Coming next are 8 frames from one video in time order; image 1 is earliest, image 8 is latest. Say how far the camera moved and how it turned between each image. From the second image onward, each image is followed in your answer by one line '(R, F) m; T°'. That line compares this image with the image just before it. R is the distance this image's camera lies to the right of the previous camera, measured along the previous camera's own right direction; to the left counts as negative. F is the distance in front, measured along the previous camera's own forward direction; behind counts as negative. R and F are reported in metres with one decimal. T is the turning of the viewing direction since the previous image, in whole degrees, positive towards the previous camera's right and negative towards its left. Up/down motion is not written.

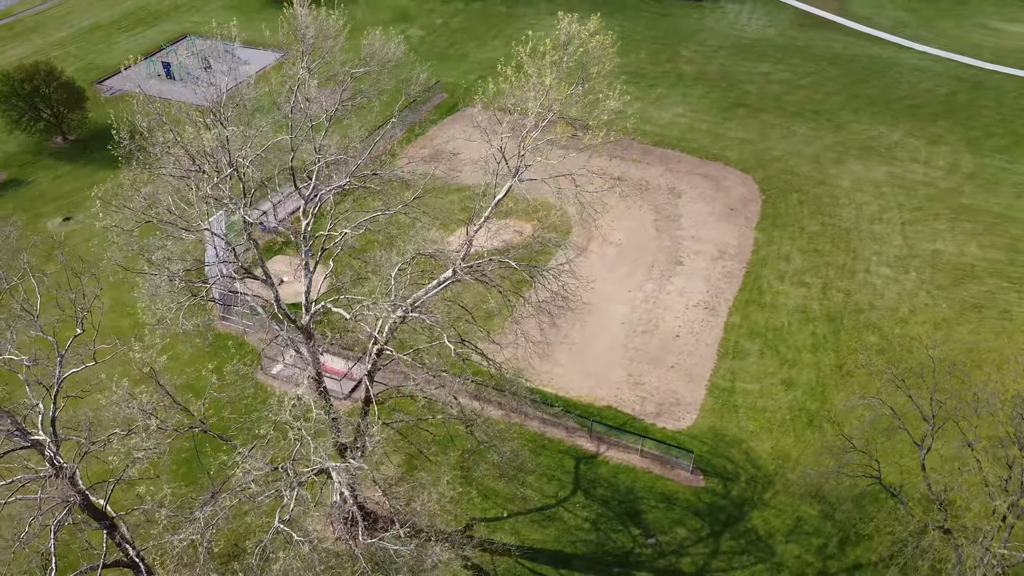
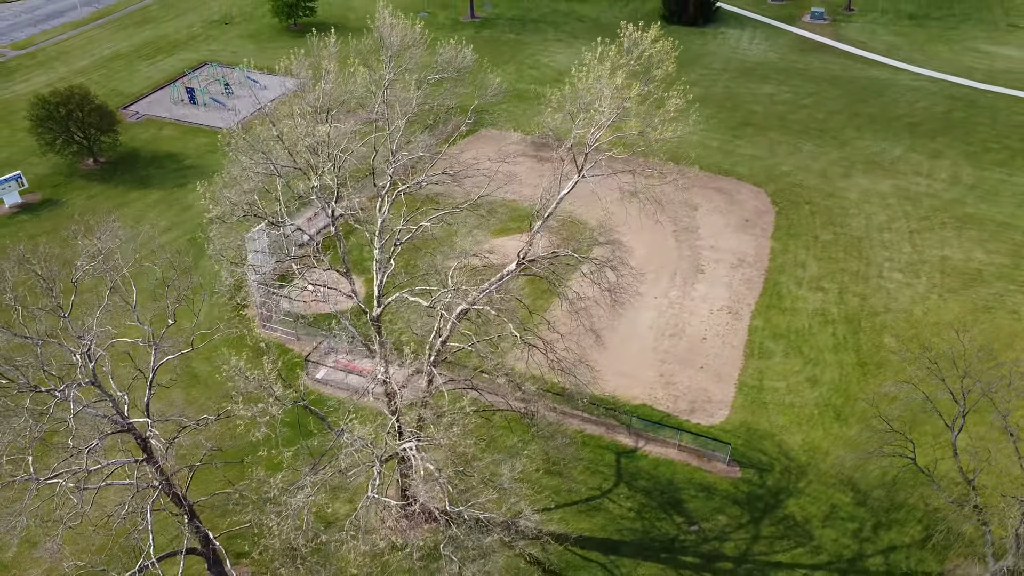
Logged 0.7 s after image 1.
(-1.7, -1.1) m; +1°
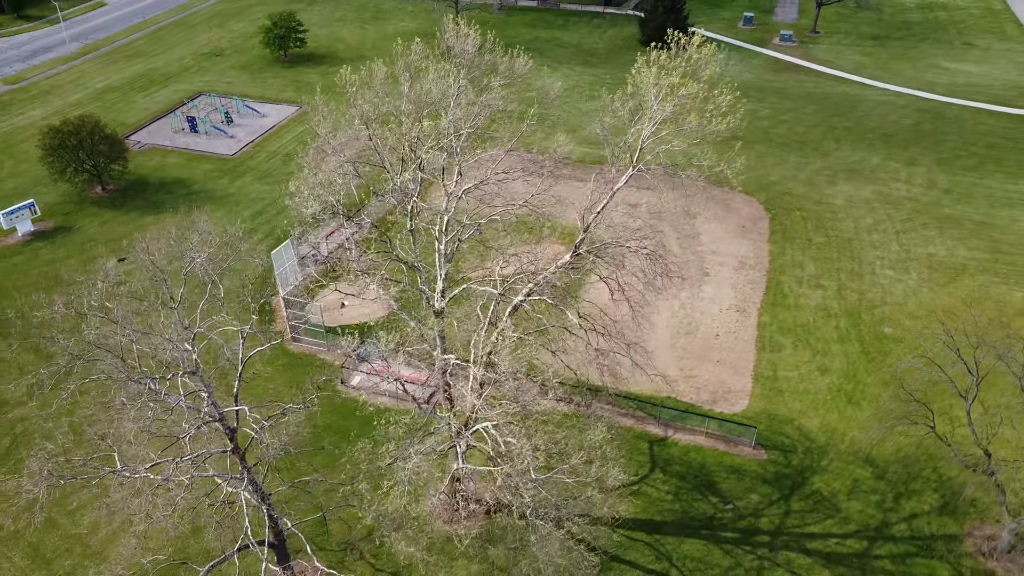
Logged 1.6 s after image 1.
(-2.3, -1.2) m; +3°
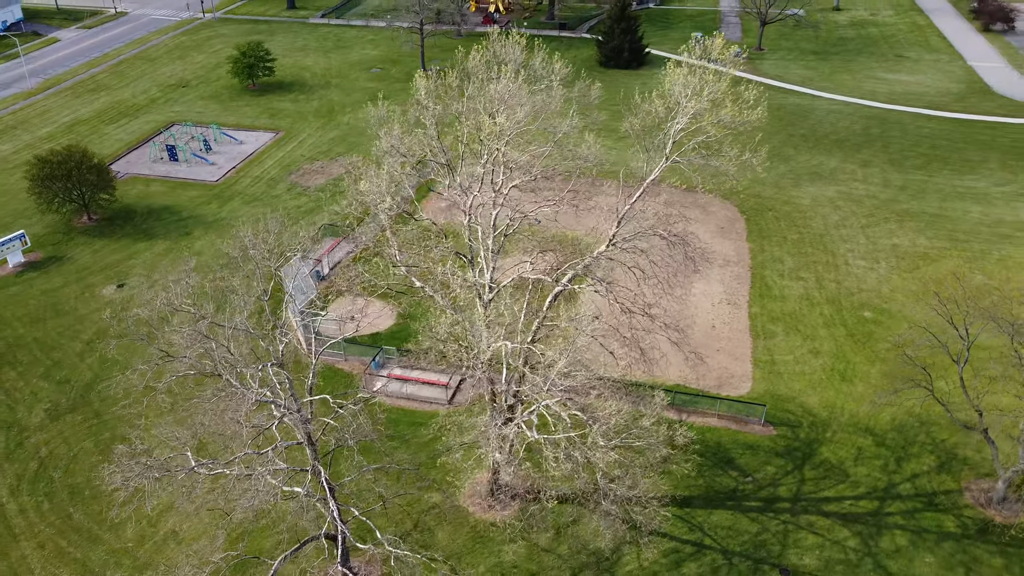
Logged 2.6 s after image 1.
(-2.7, -1.2) m; +4°
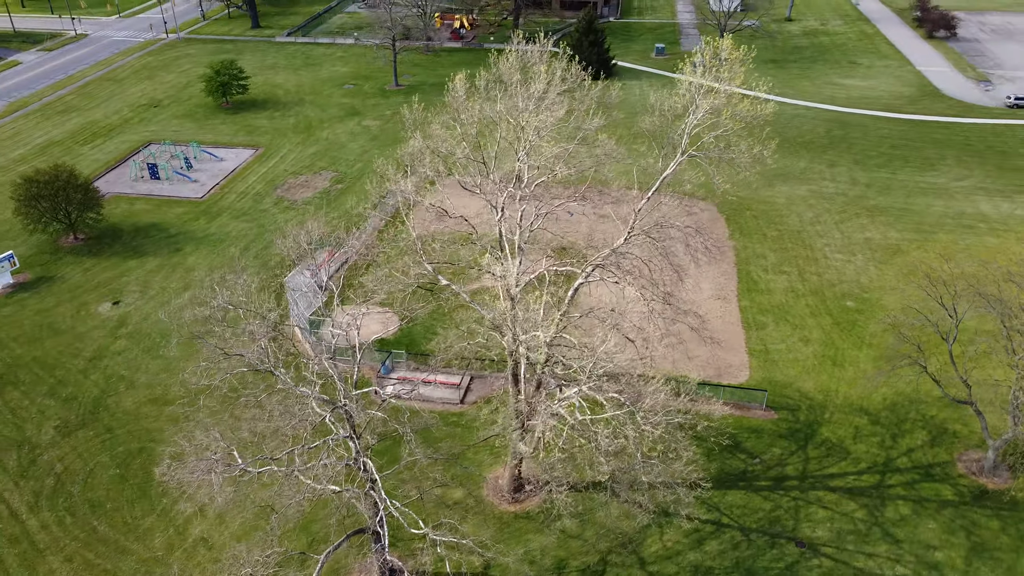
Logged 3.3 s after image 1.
(-1.9, -0.8) m; +3°
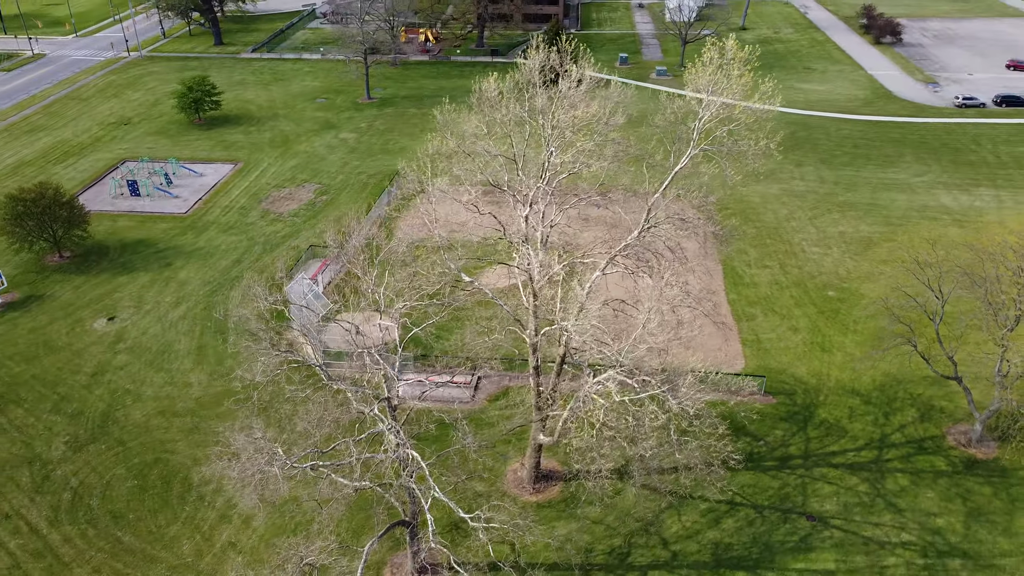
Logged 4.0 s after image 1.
(-2.0, -0.7) m; +3°
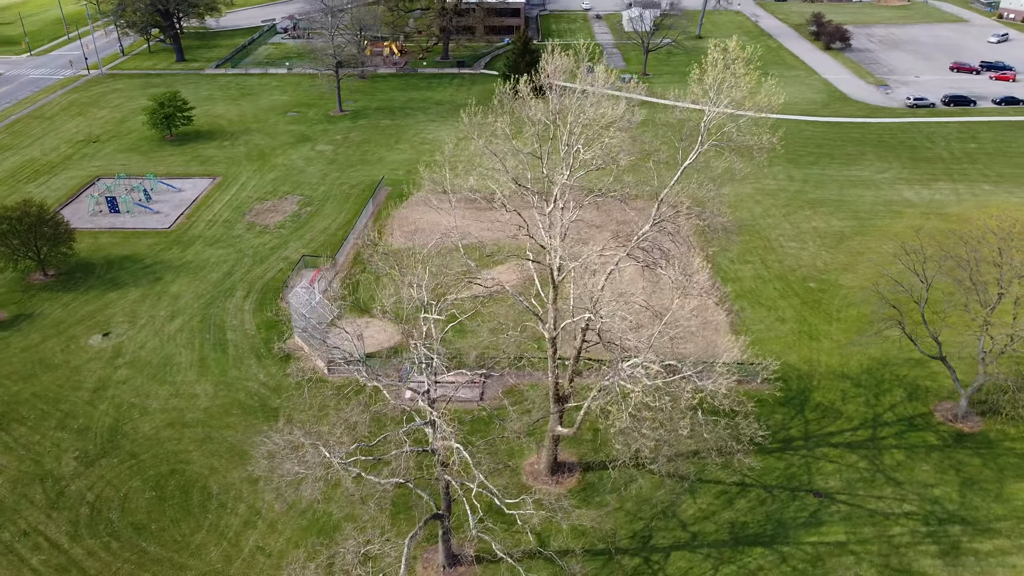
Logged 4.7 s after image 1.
(-2.0, -0.7) m; +3°
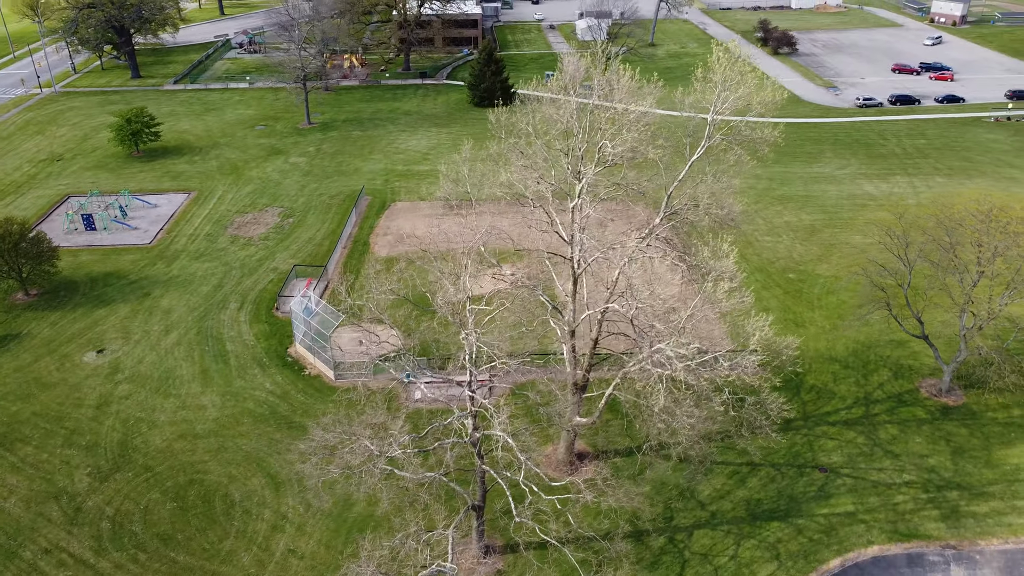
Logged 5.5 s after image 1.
(-2.3, -0.7) m; +4°
